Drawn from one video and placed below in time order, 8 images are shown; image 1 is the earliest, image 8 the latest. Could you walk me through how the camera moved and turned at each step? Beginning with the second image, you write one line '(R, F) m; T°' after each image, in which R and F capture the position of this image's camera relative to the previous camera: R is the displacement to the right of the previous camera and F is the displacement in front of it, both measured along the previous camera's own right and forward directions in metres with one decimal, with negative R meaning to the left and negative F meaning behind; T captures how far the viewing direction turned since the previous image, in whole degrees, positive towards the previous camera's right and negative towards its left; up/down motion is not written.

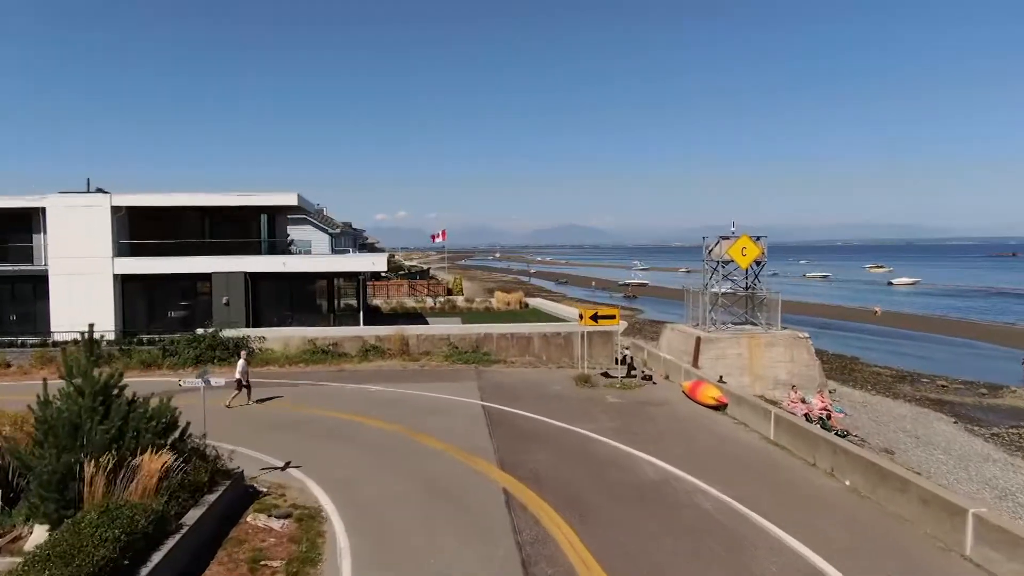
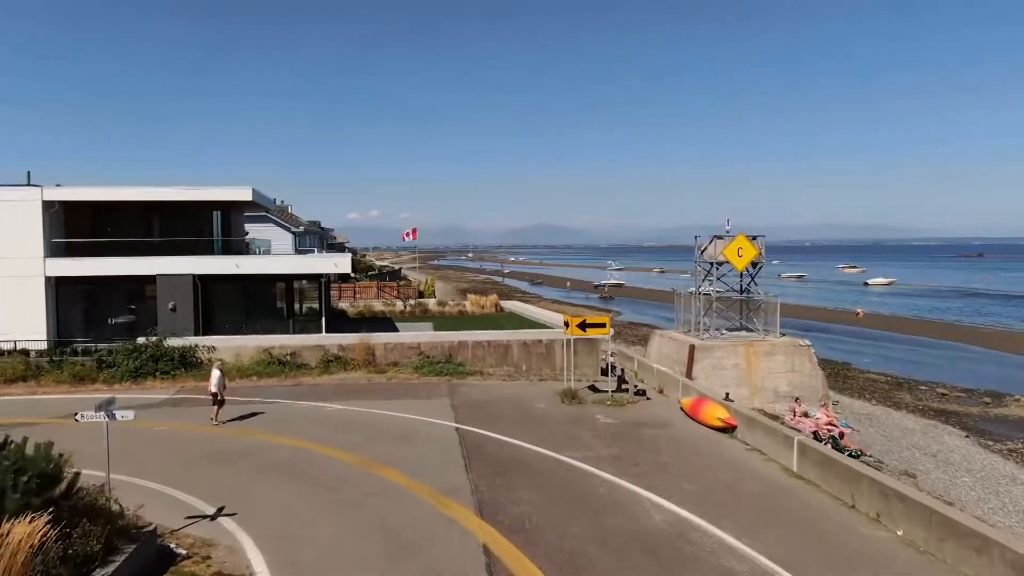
(-0.1, +1.7) m; +2°
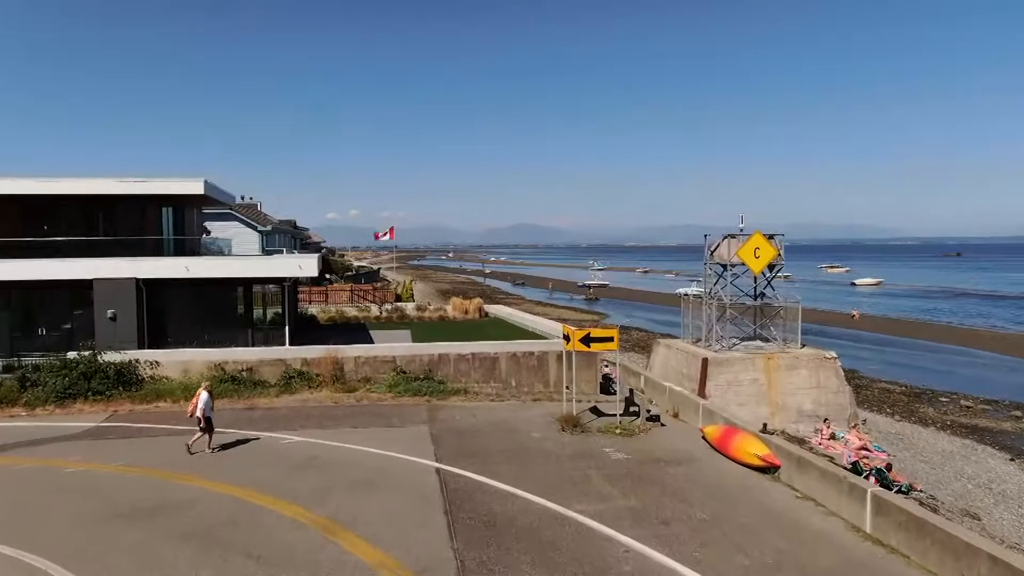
(-0.2, +2.2) m; +1°
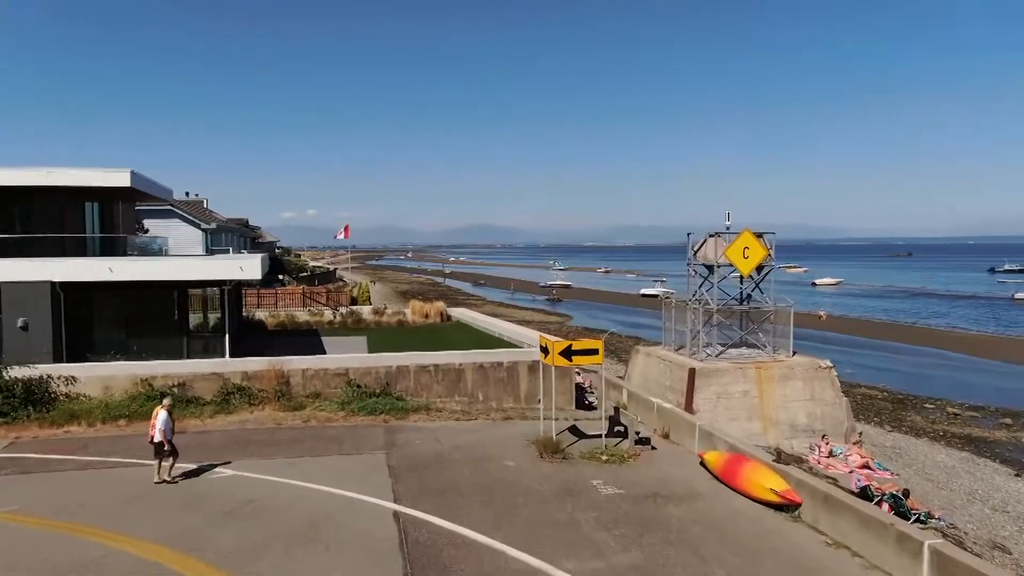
(-0.1, +1.6) m; +3°
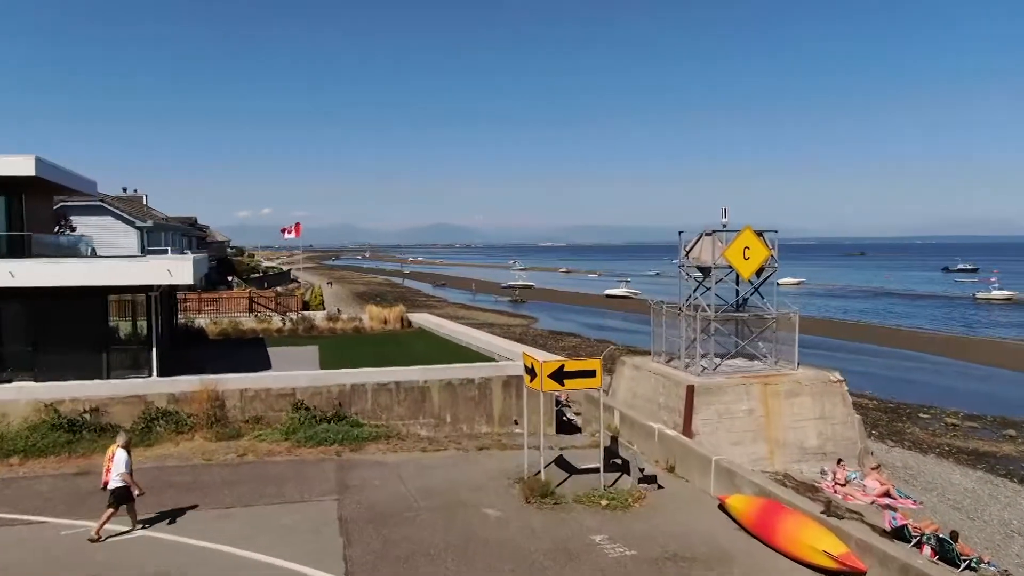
(-0.2, +1.8) m; +3°
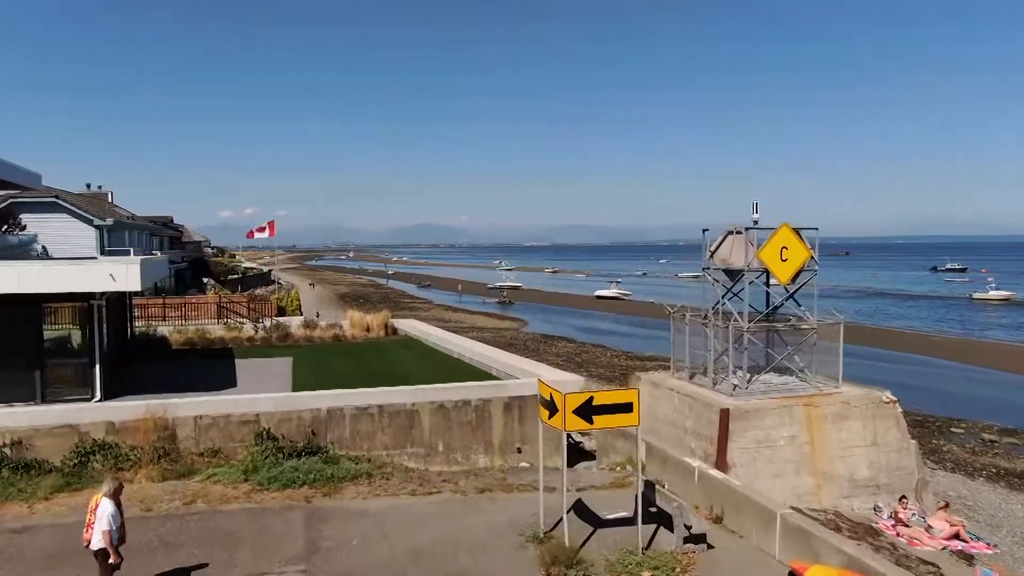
(-0.3, +1.8) m; +1°
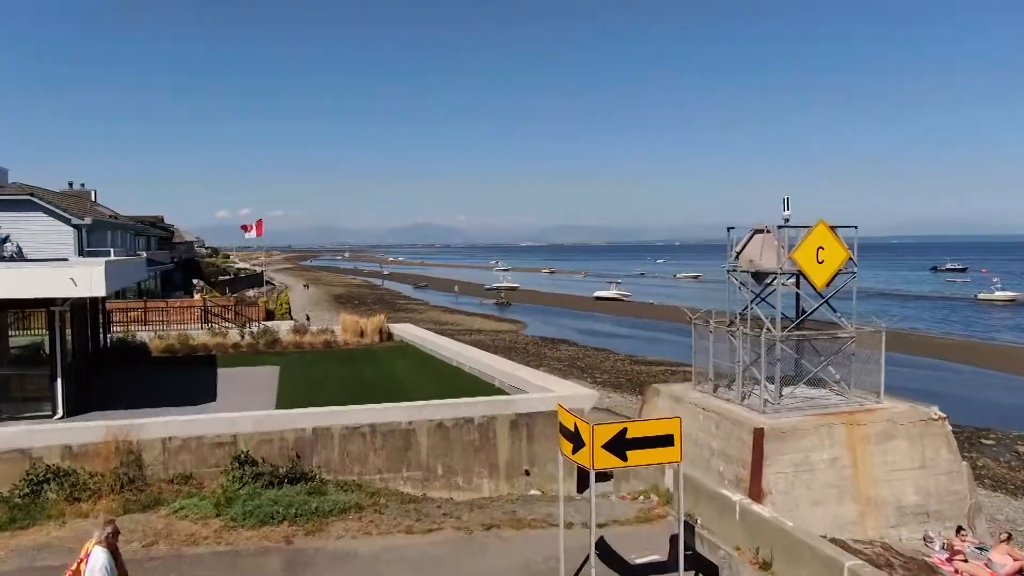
(-0.1, +1.1) m; 0°
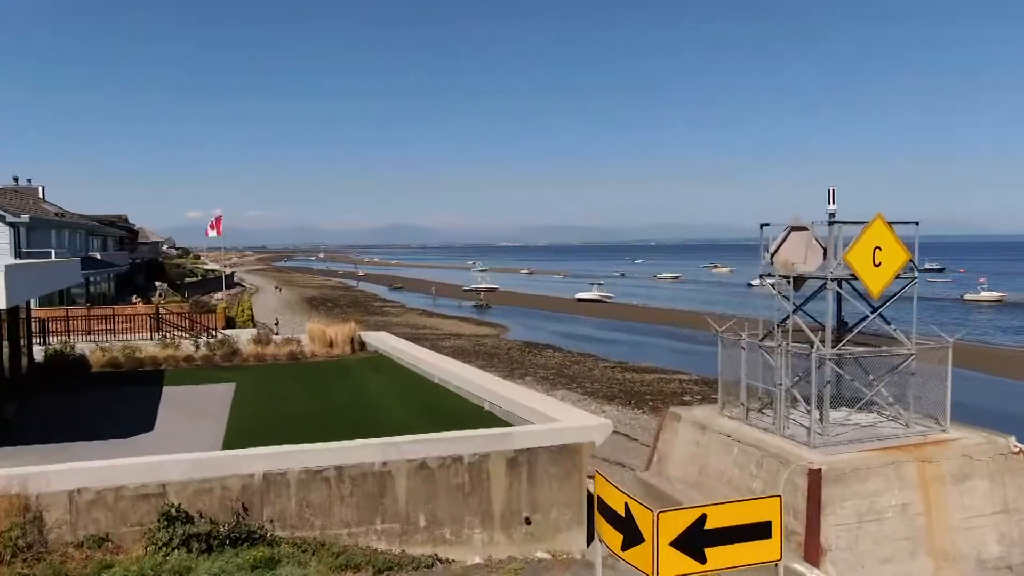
(-0.2, +1.8) m; +2°
